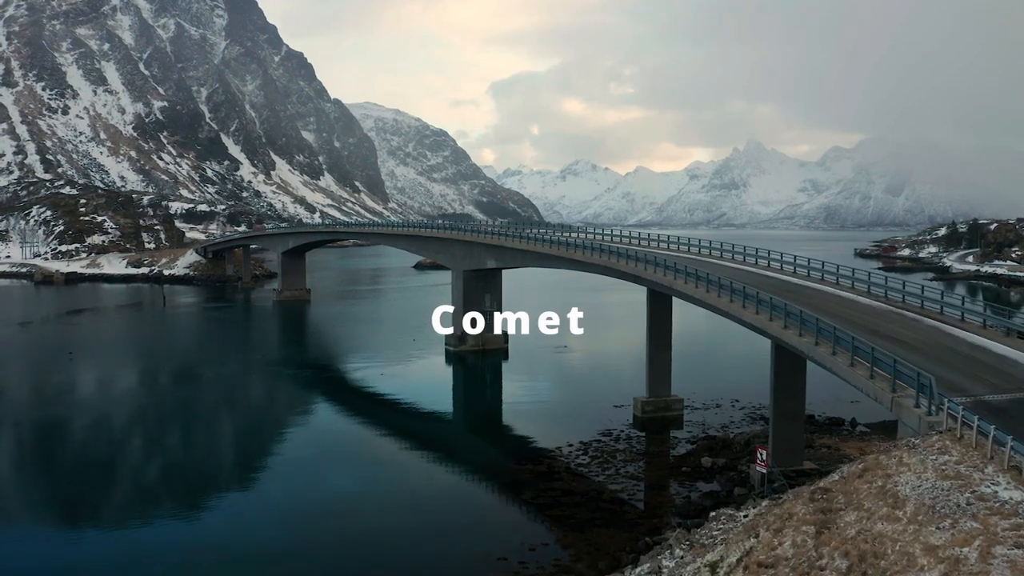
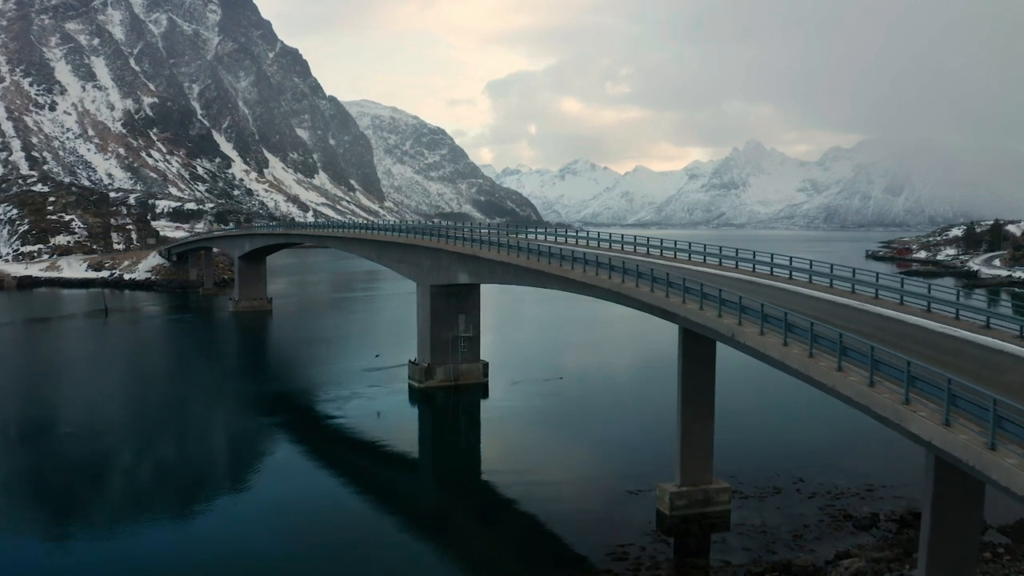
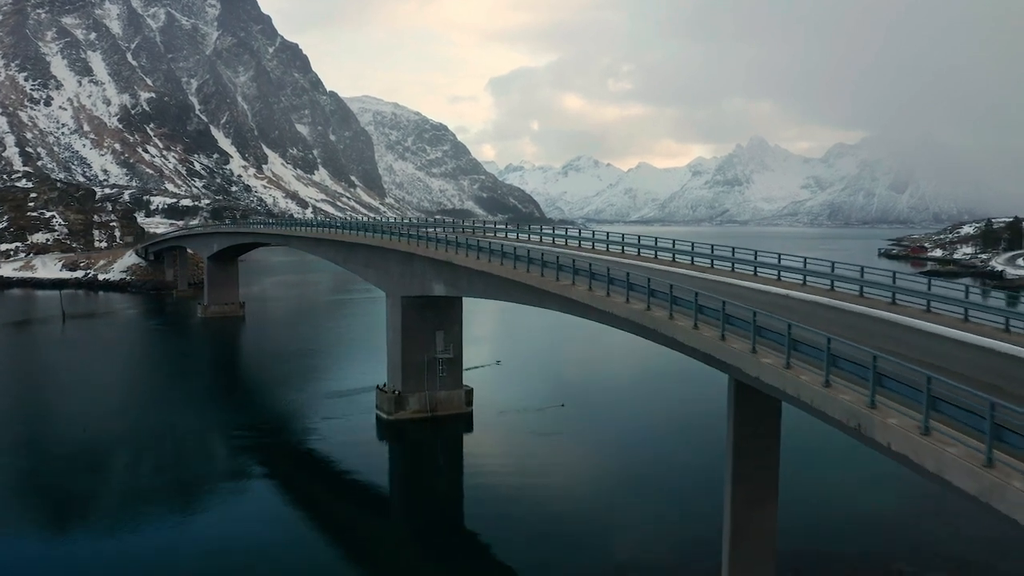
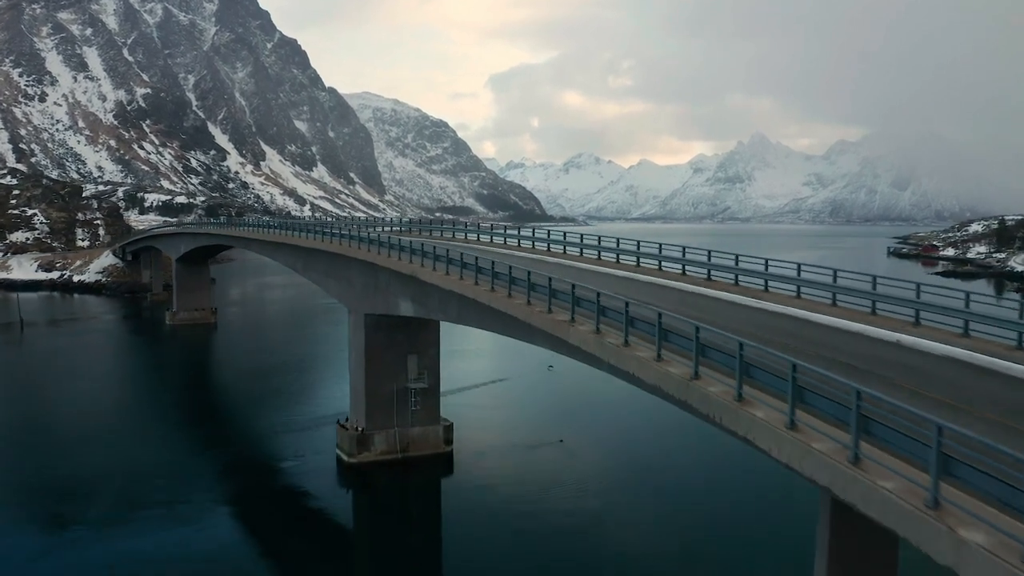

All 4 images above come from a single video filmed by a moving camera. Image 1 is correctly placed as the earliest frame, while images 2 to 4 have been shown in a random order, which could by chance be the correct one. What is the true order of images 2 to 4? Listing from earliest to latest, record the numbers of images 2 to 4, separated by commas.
2, 3, 4
